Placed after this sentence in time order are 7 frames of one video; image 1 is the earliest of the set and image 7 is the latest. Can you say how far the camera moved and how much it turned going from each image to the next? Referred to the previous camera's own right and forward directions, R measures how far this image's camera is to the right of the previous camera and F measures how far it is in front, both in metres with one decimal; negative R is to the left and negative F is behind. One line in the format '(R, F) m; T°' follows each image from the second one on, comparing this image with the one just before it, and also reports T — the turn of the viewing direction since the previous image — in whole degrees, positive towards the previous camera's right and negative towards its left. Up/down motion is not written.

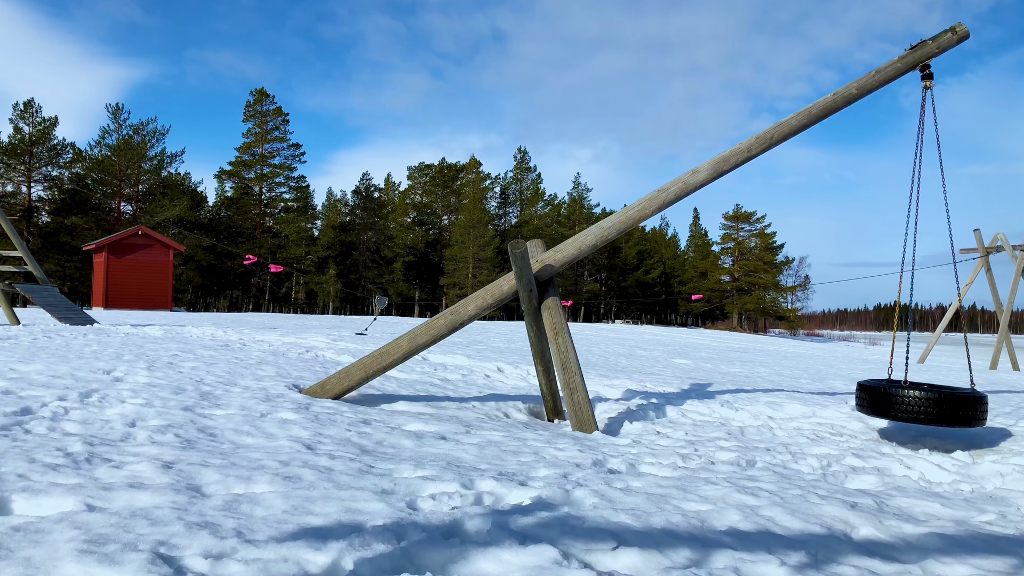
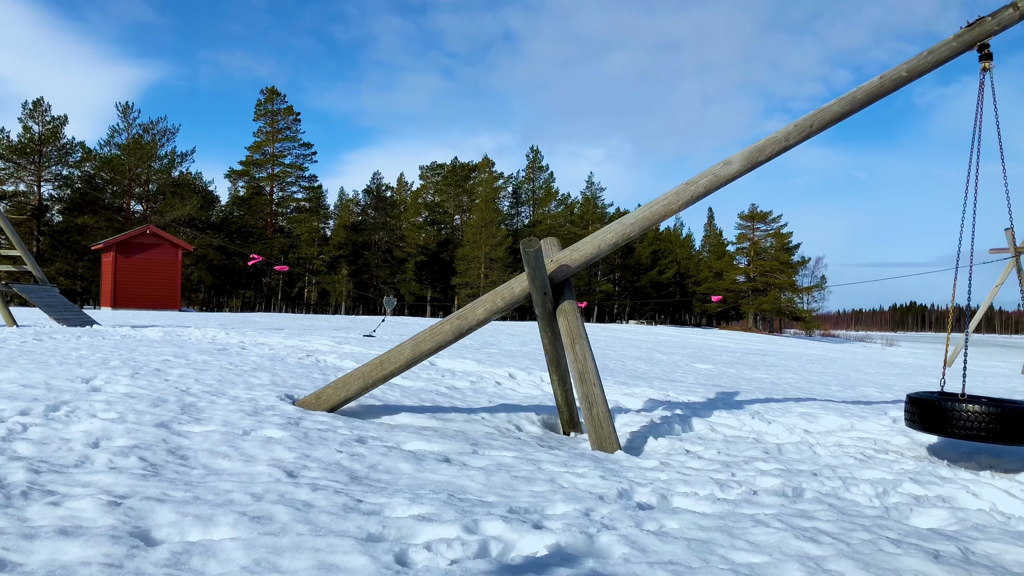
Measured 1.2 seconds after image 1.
(0.0, +0.5) m; -1°
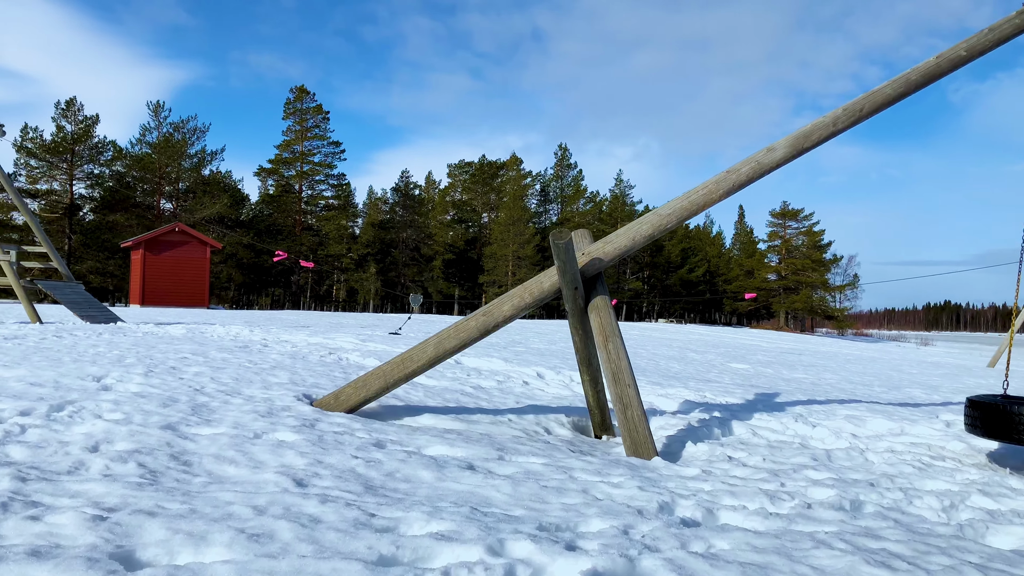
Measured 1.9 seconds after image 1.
(0.0, +0.3) m; -3°
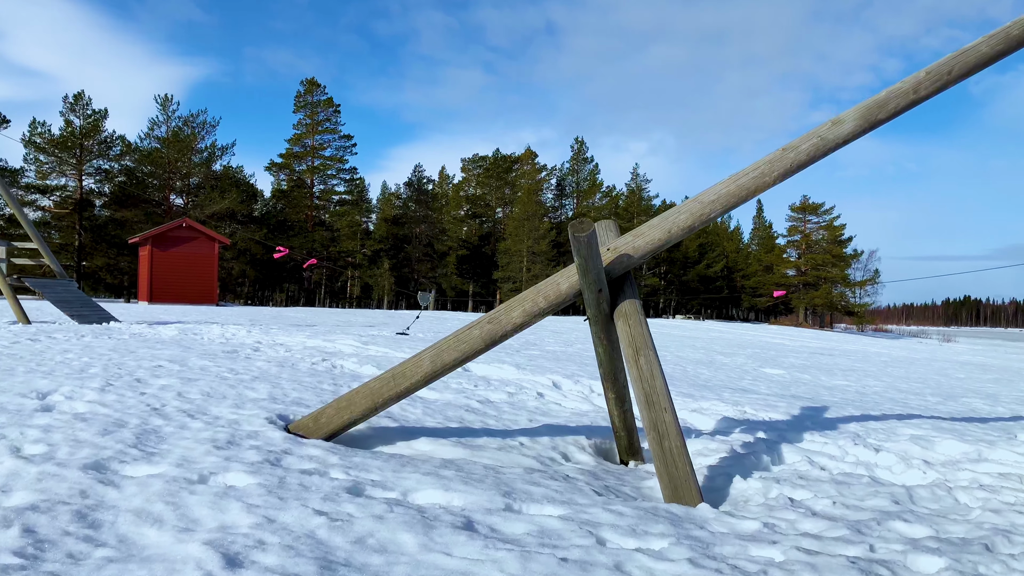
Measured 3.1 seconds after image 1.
(0.0, +0.7) m; -2°
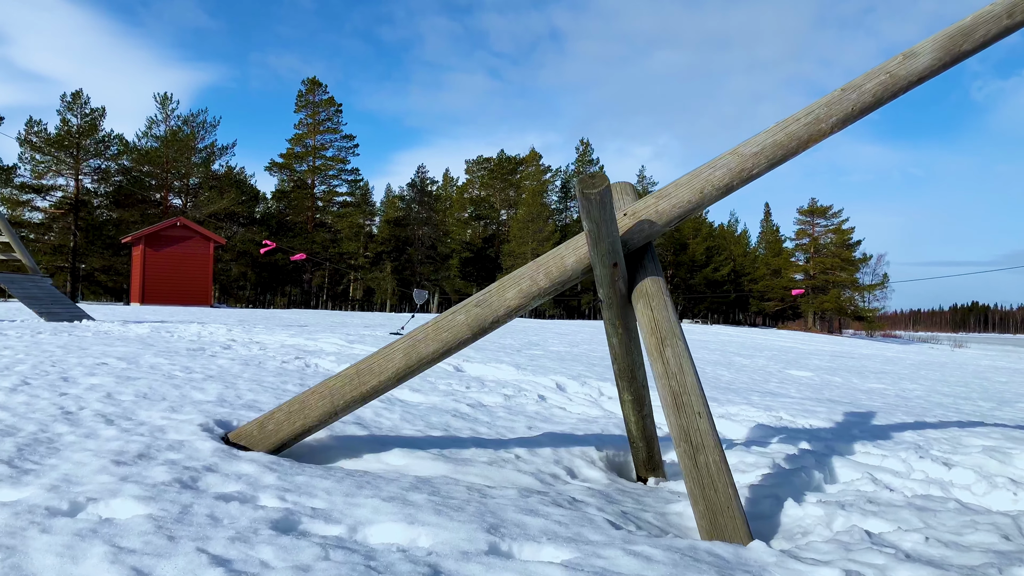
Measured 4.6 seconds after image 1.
(+0.1, +0.7) m; -1°
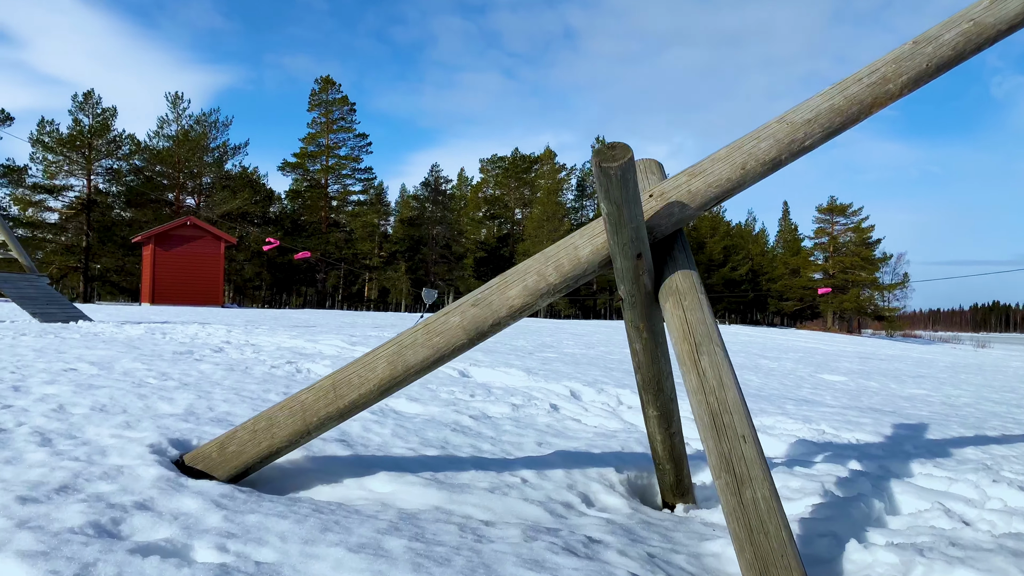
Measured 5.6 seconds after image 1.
(+0.1, +0.5) m; -2°
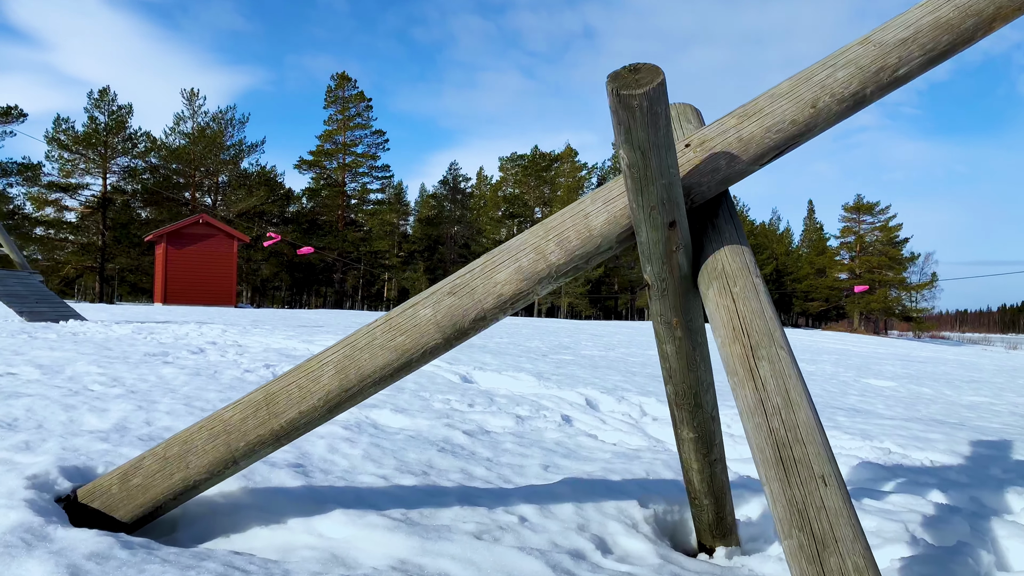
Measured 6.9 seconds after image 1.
(+0.1, +0.6) m; -2°
